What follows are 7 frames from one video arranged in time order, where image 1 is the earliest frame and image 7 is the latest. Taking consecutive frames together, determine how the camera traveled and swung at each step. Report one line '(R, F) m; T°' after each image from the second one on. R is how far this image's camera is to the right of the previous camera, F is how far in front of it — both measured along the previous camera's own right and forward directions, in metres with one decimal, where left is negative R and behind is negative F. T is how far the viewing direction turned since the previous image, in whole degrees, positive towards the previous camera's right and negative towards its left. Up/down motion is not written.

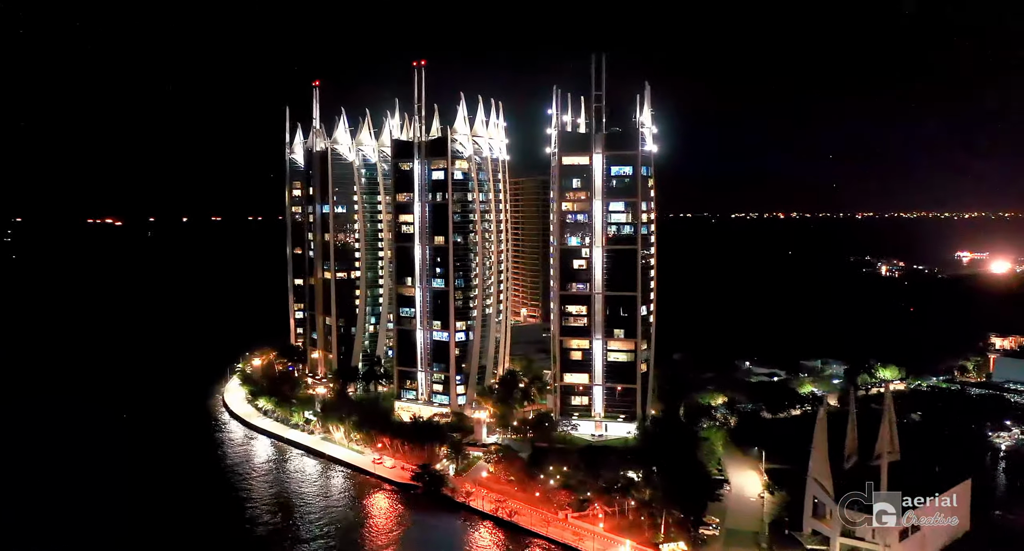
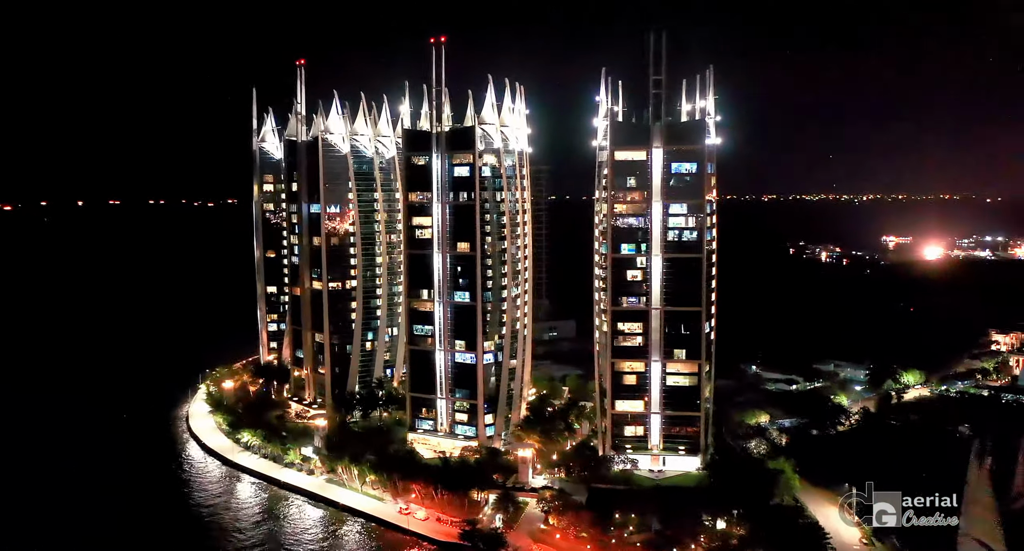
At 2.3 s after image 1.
(-9.0, +10.1) m; +6°
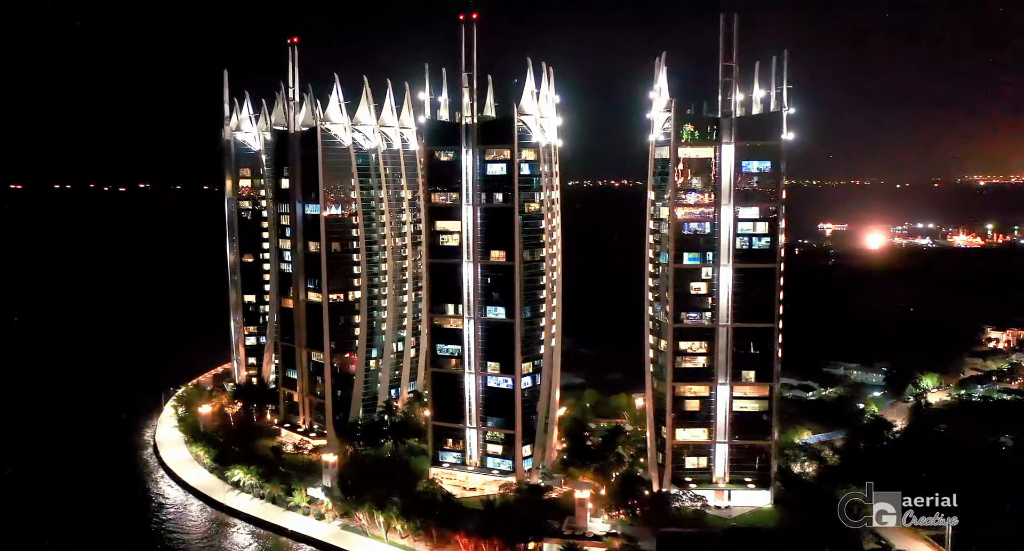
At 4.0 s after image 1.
(-7.5, +8.1) m; +5°
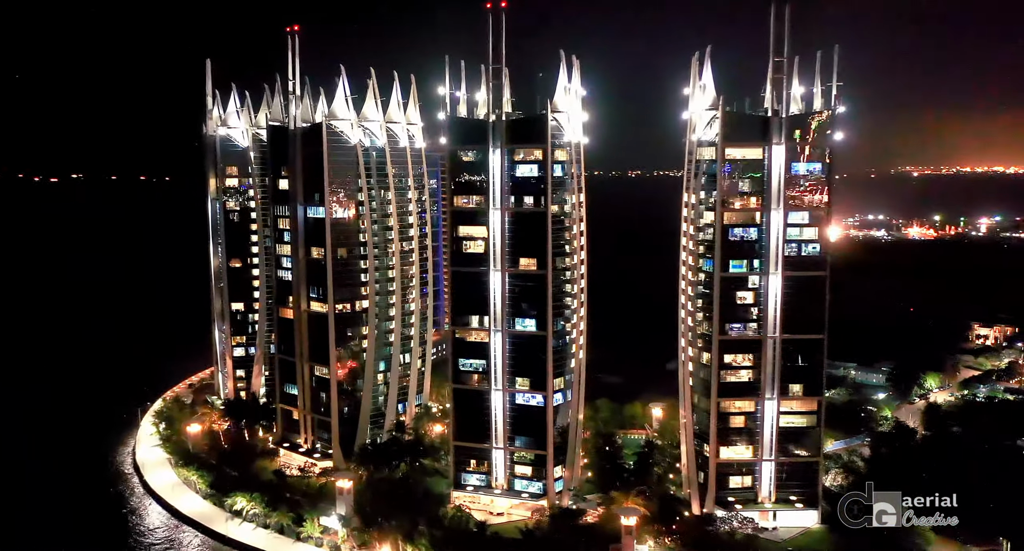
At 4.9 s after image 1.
(-5.1, +4.1) m; +4°
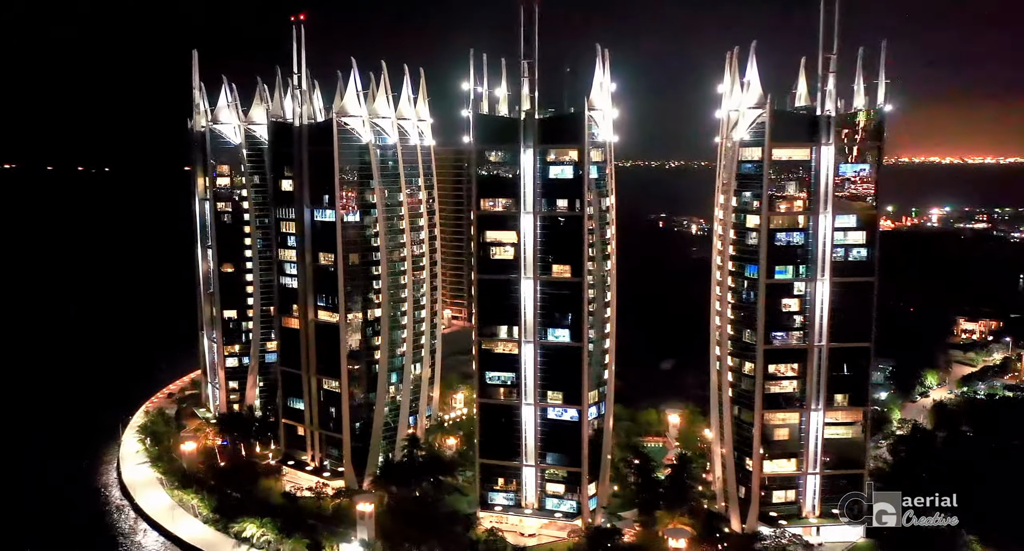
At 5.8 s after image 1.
(-4.6, +3.2) m; +3°
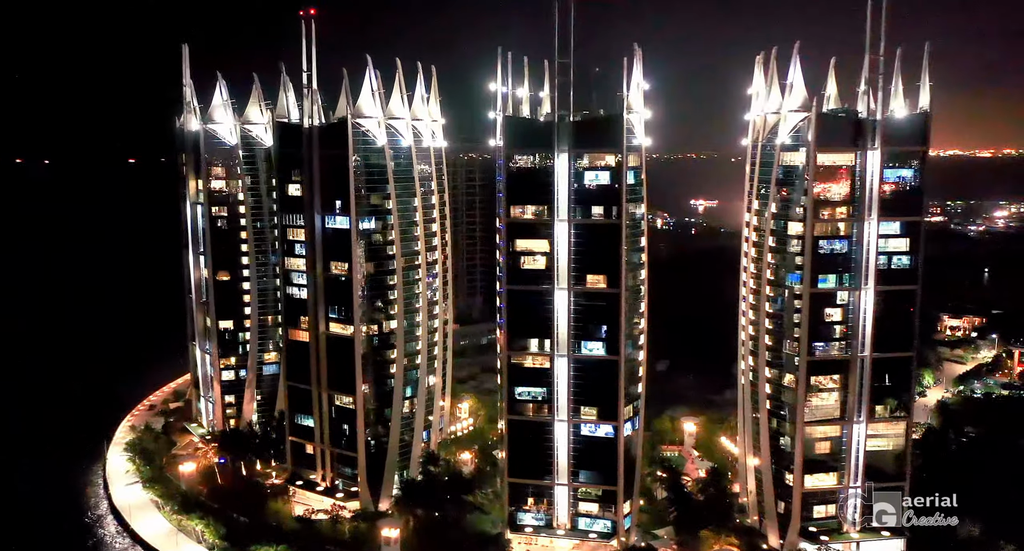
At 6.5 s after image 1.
(-4.2, +2.5) m; +3°
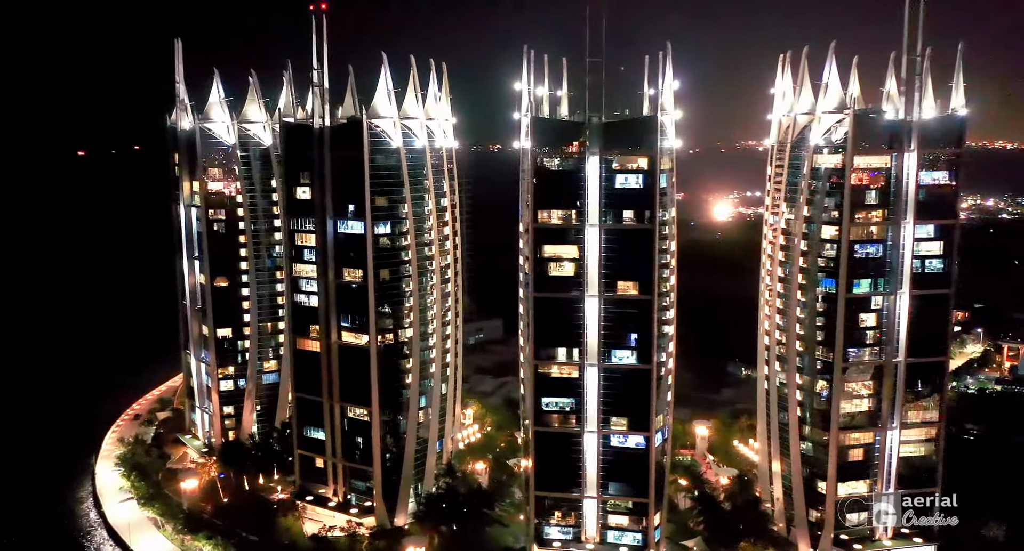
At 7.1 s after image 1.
(-3.5, +1.8) m; +3°
